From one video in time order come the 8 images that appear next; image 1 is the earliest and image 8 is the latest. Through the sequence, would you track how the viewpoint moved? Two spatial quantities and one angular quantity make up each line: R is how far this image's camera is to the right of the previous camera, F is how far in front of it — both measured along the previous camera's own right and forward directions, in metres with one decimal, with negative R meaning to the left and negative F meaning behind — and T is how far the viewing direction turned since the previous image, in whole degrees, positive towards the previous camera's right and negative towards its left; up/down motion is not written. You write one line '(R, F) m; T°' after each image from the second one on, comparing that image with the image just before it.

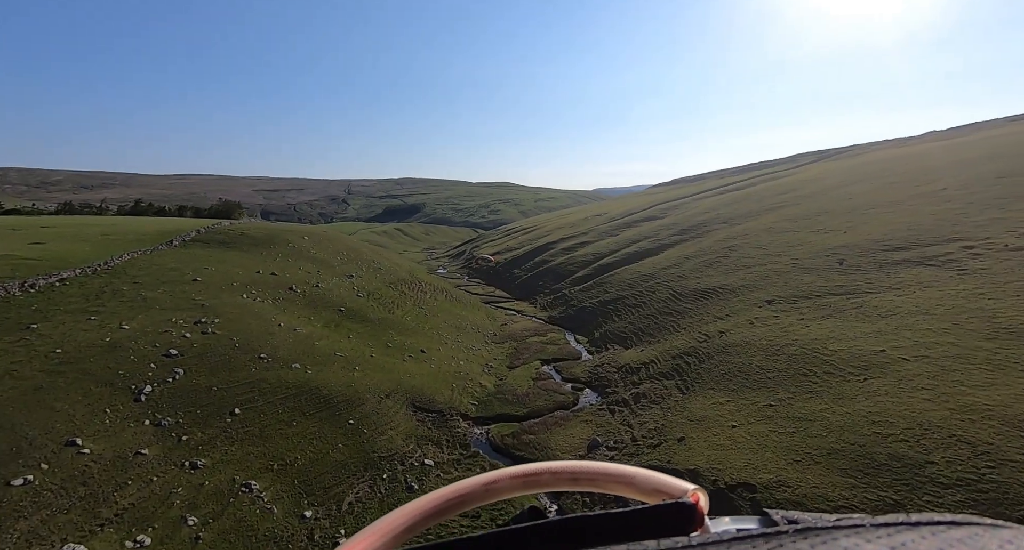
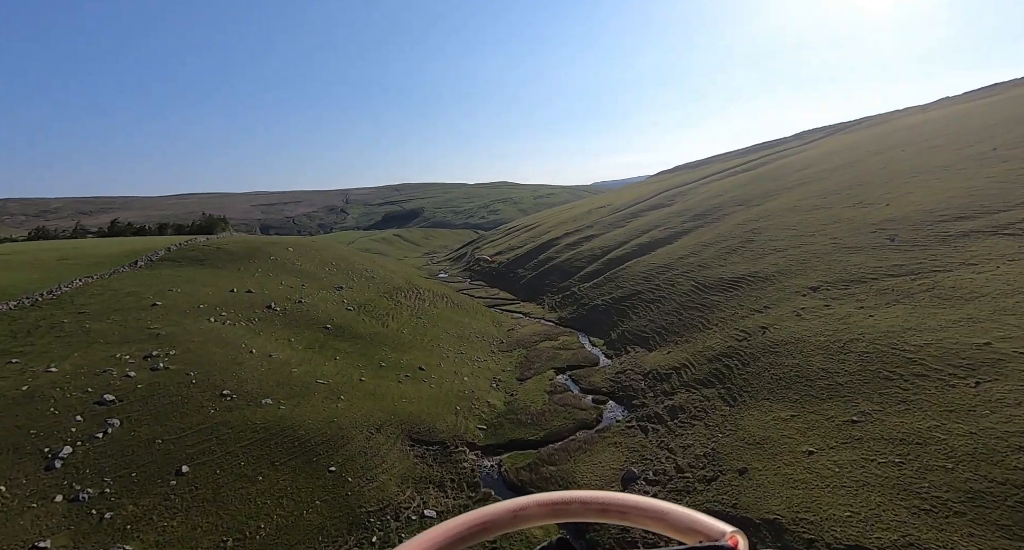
(-0.1, +4.4) m; 0°
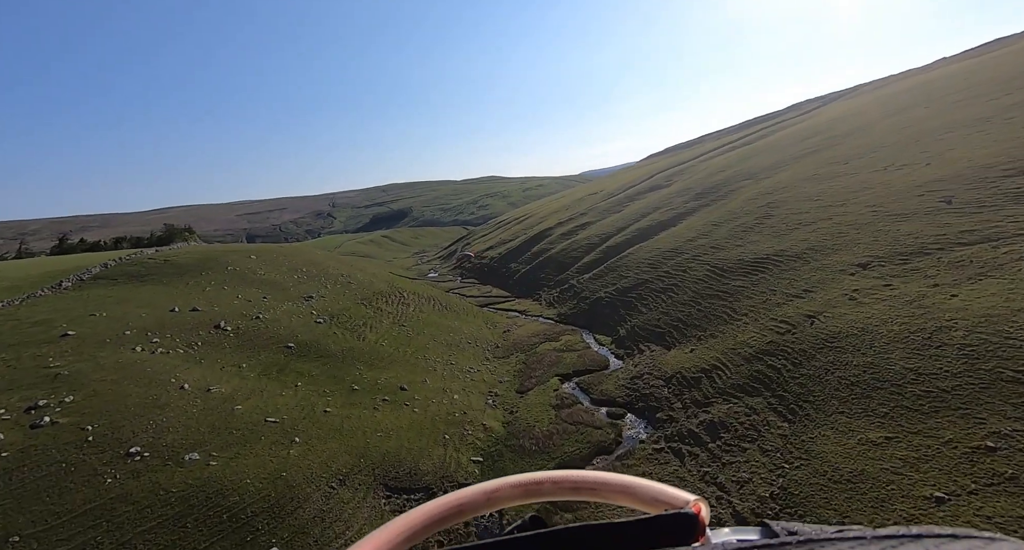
(+0.1, +5.1) m; +1°
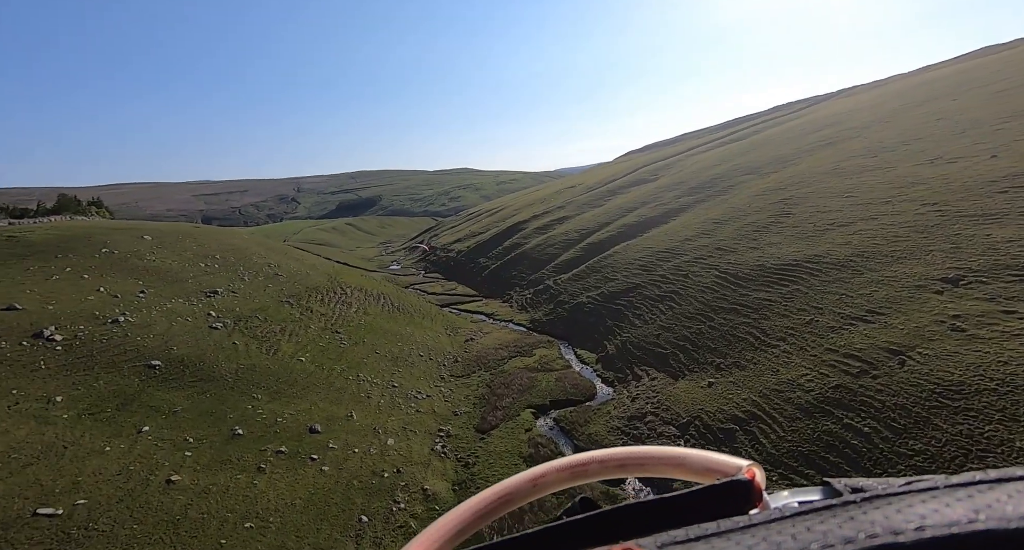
(+0.3, +7.8) m; +3°
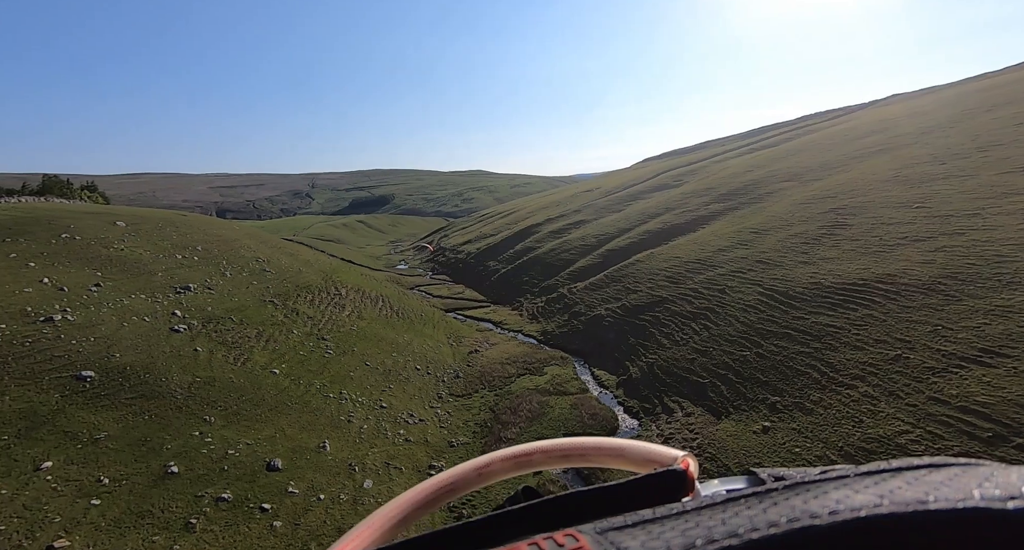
(-0.1, +4.0) m; -1°
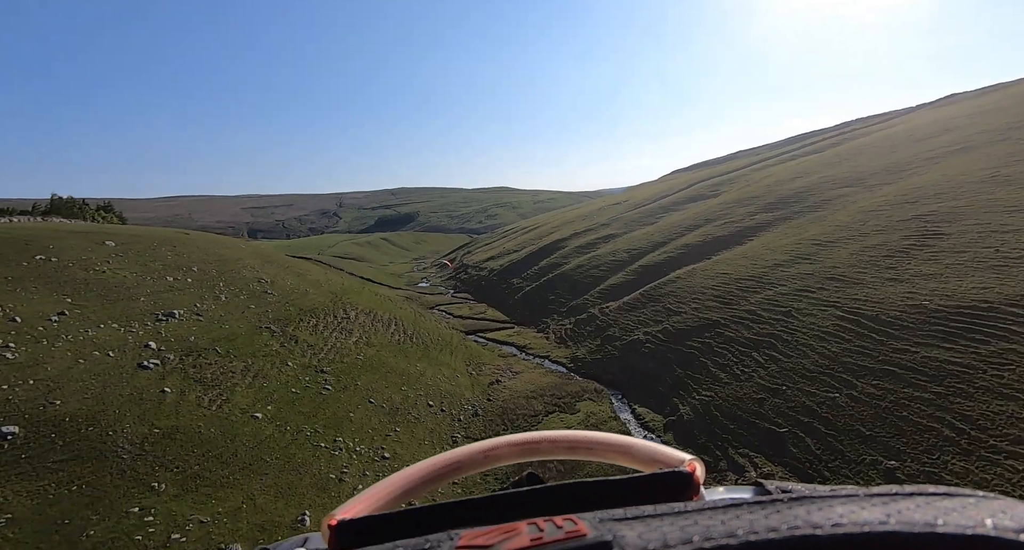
(-0.1, +3.9) m; -3°
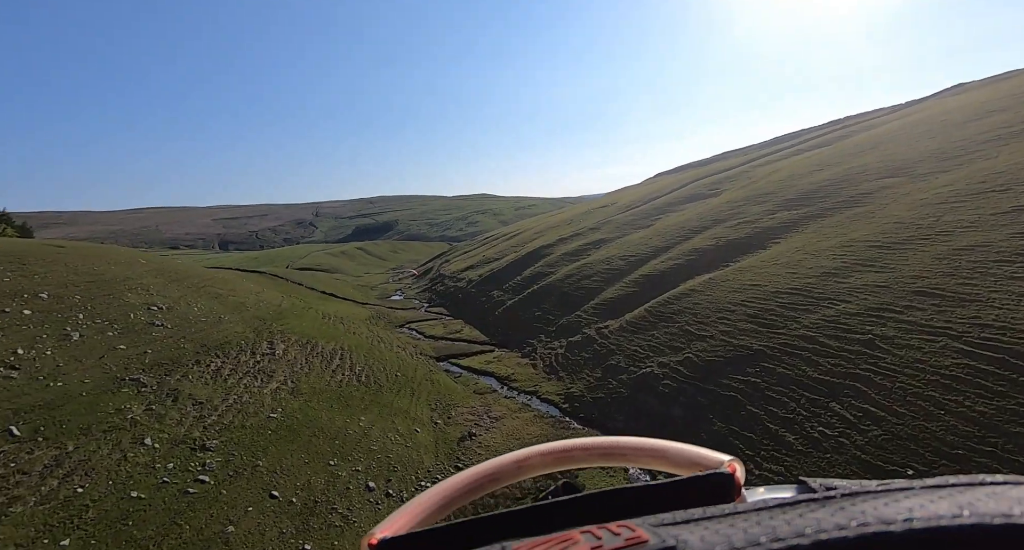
(+0.4, +7.7) m; +2°
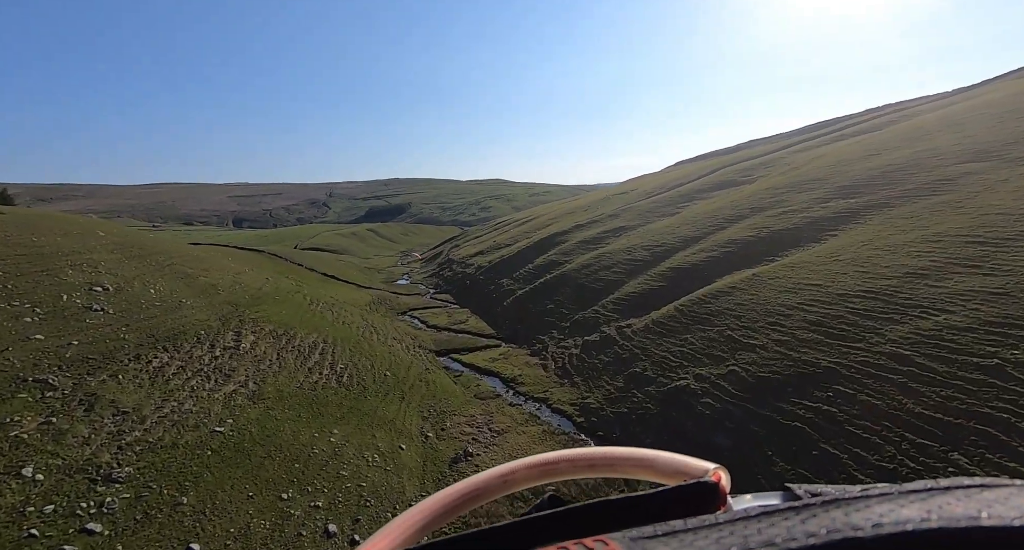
(0.0, +4.4) m; -1°
